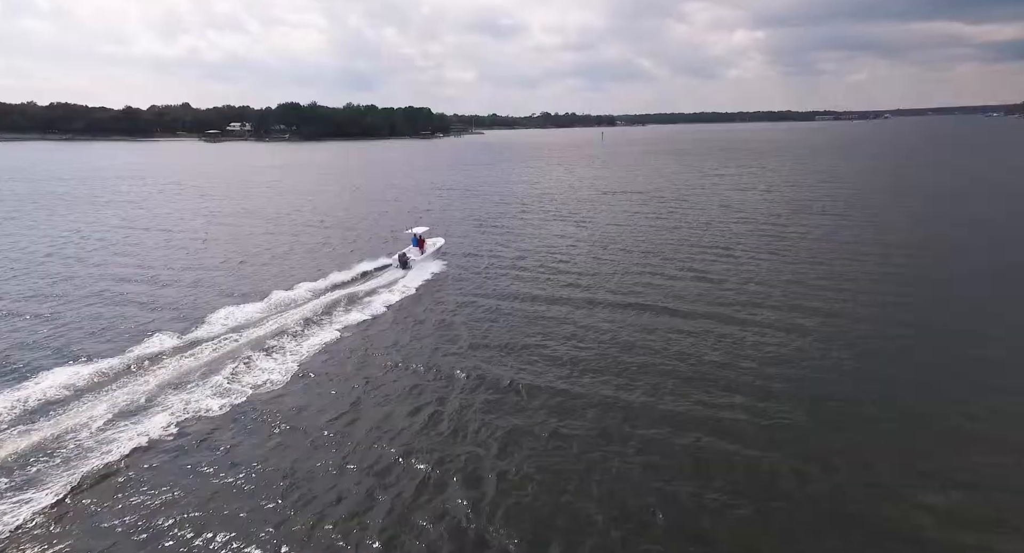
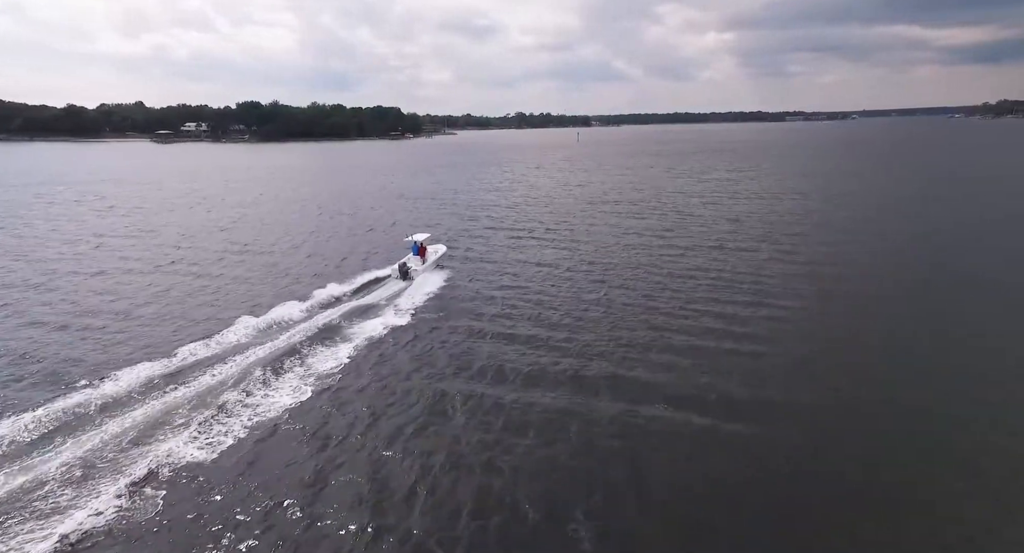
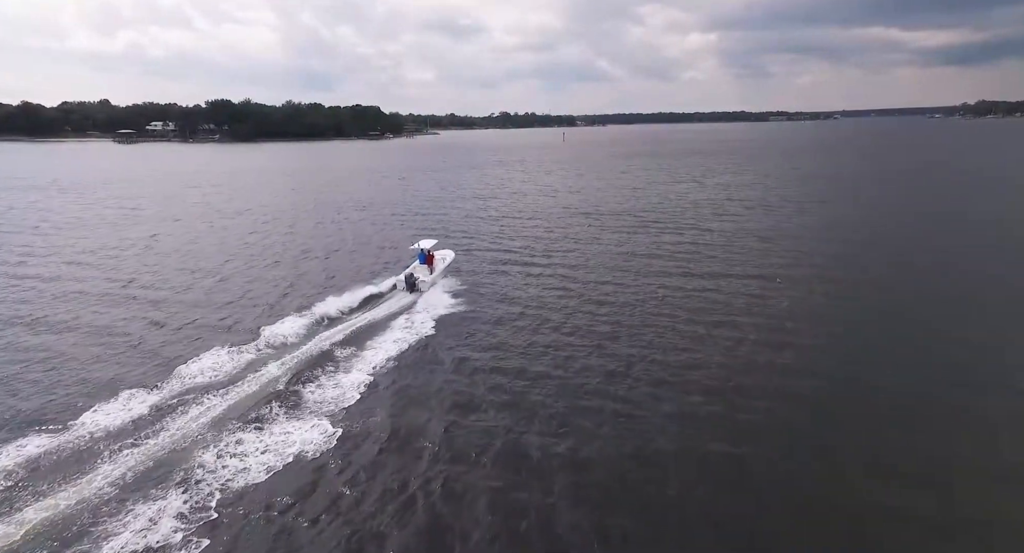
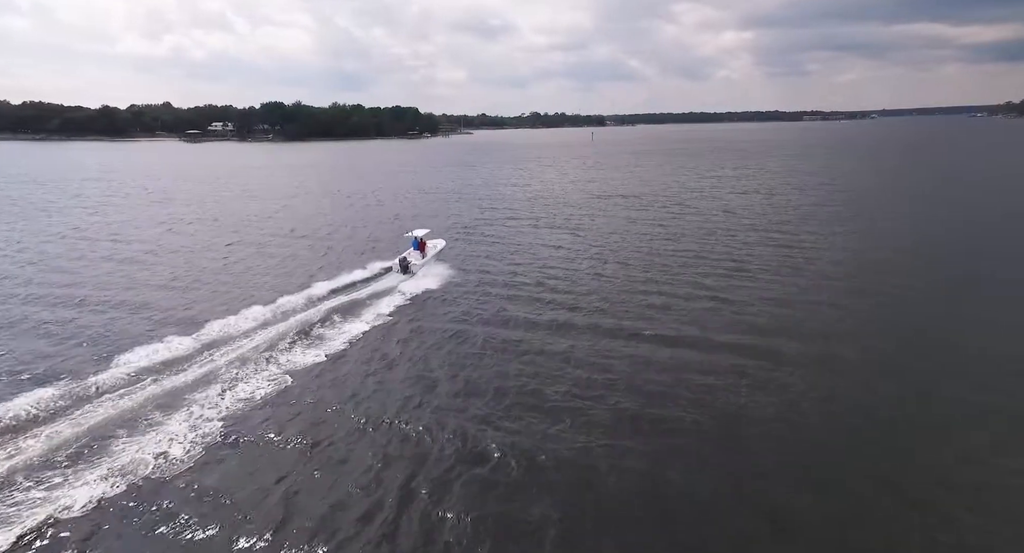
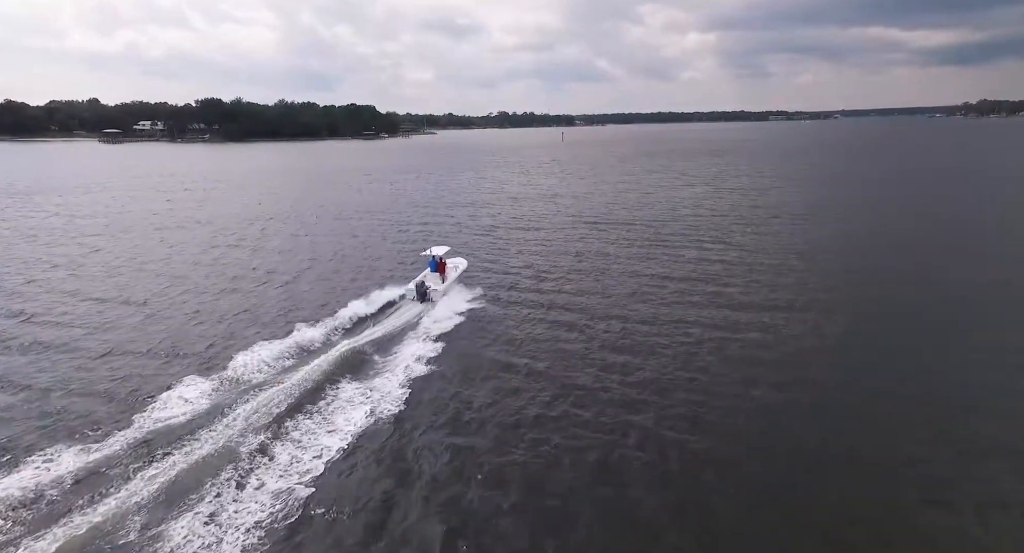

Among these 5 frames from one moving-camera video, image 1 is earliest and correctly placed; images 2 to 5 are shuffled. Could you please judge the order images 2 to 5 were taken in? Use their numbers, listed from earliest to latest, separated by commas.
4, 2, 3, 5
